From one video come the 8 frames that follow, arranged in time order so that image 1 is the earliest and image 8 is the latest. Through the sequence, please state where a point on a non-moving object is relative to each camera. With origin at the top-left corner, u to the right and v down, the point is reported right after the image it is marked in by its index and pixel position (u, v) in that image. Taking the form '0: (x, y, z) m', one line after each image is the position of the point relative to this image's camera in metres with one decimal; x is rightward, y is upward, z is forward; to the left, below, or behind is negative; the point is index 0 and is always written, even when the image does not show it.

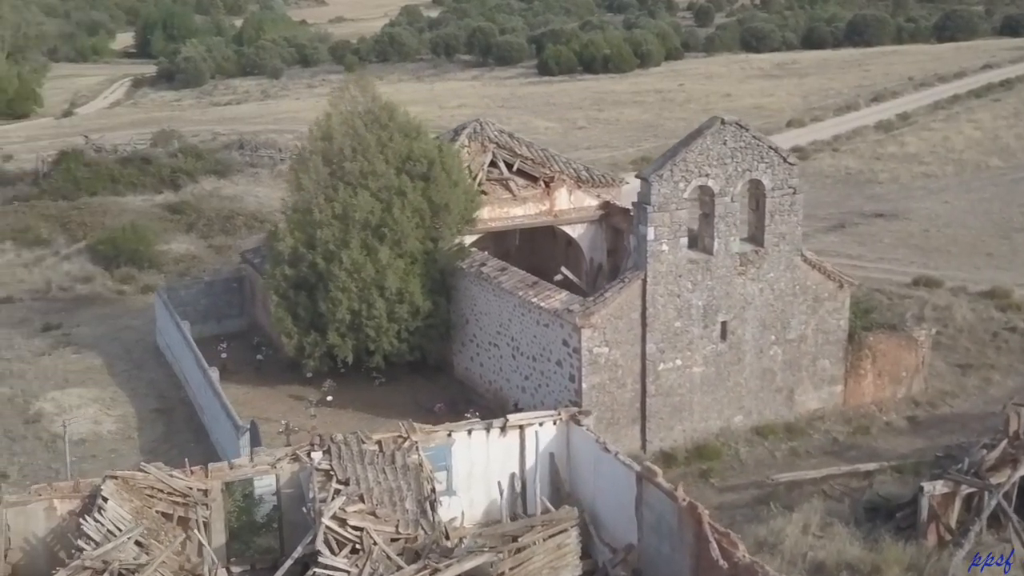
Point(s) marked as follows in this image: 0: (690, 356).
0: (+2.5, -1.0, +18.3) m
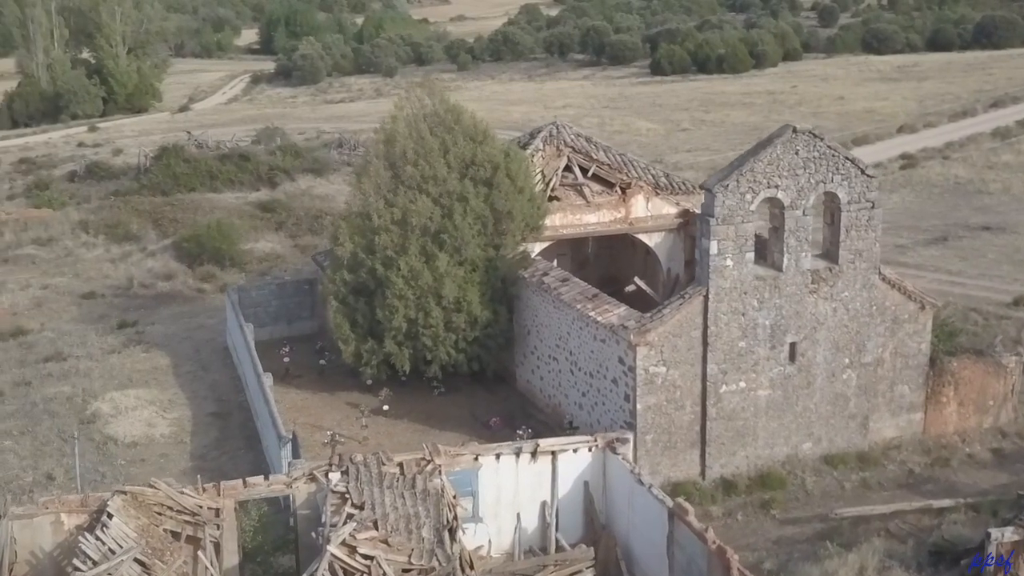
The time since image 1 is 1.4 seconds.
0: (+3.2, -1.2, +17.2) m
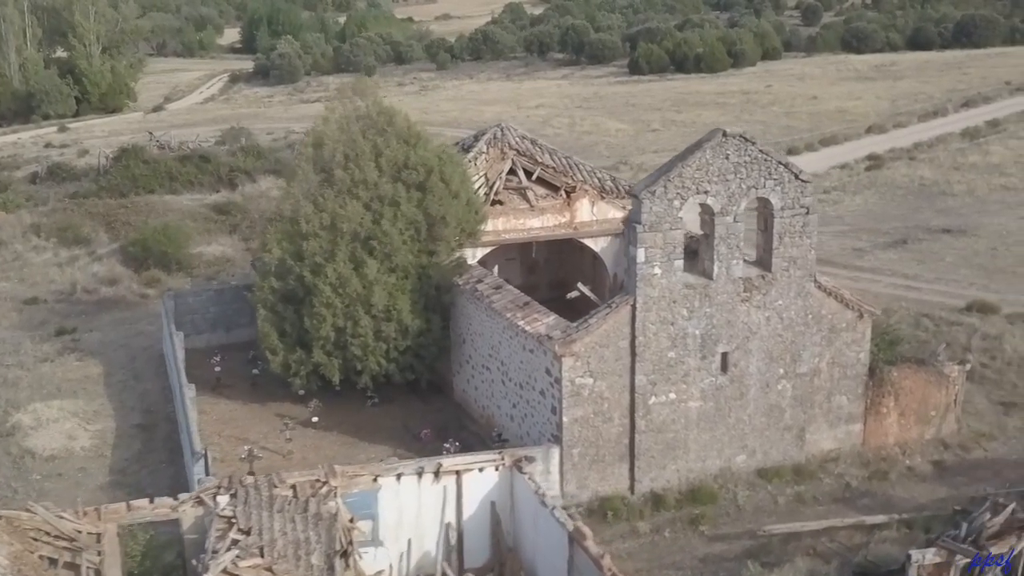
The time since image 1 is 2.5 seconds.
0: (+2.2, -1.3, +16.7) m
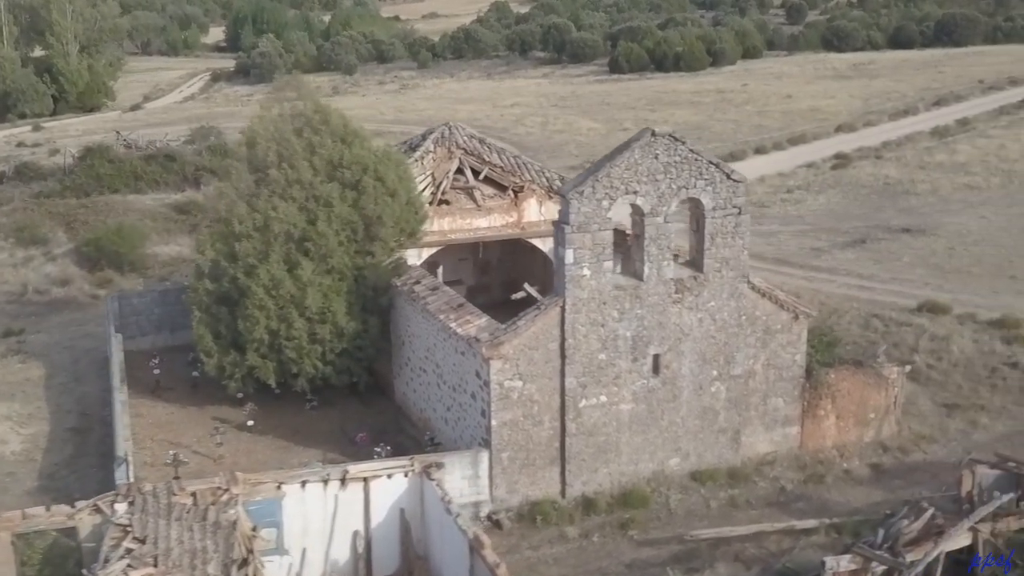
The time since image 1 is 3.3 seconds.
0: (+1.3, -1.3, +16.5) m
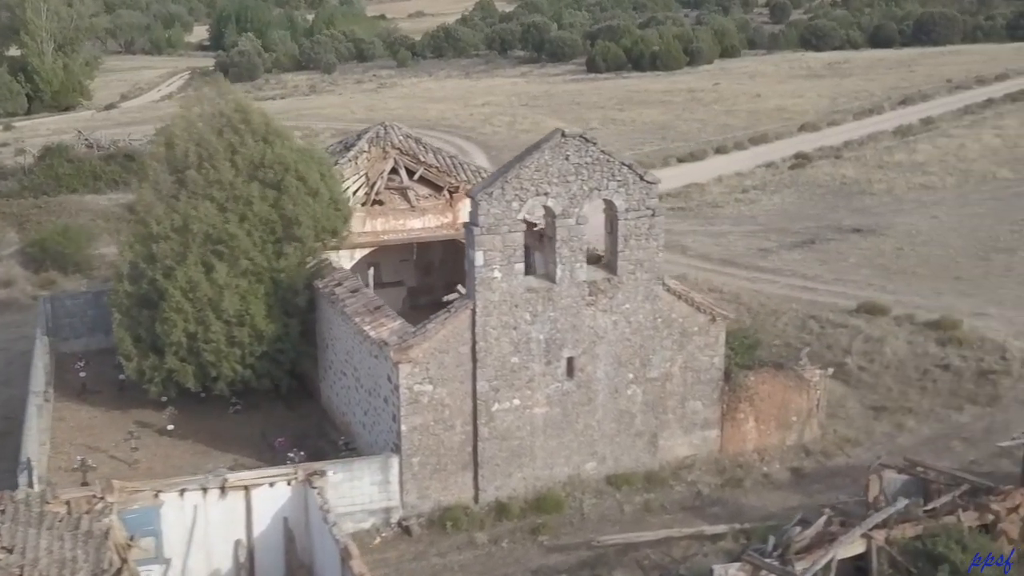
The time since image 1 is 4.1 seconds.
0: (+0.2, -1.4, +16.3) m
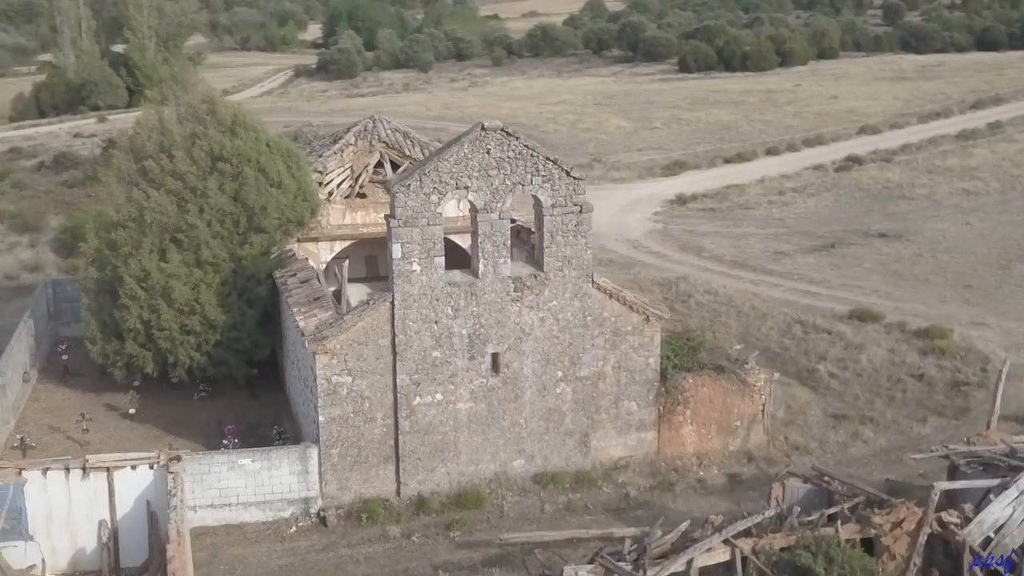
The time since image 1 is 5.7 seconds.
0: (-0.7, -1.3, +16.2) m
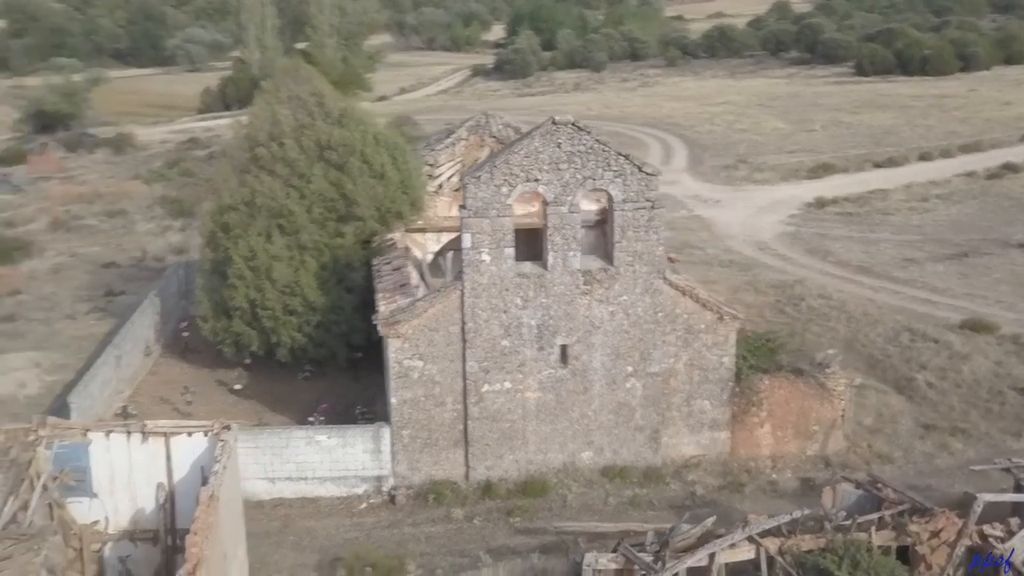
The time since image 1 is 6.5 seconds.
0: (+0.2, -1.2, +16.5) m
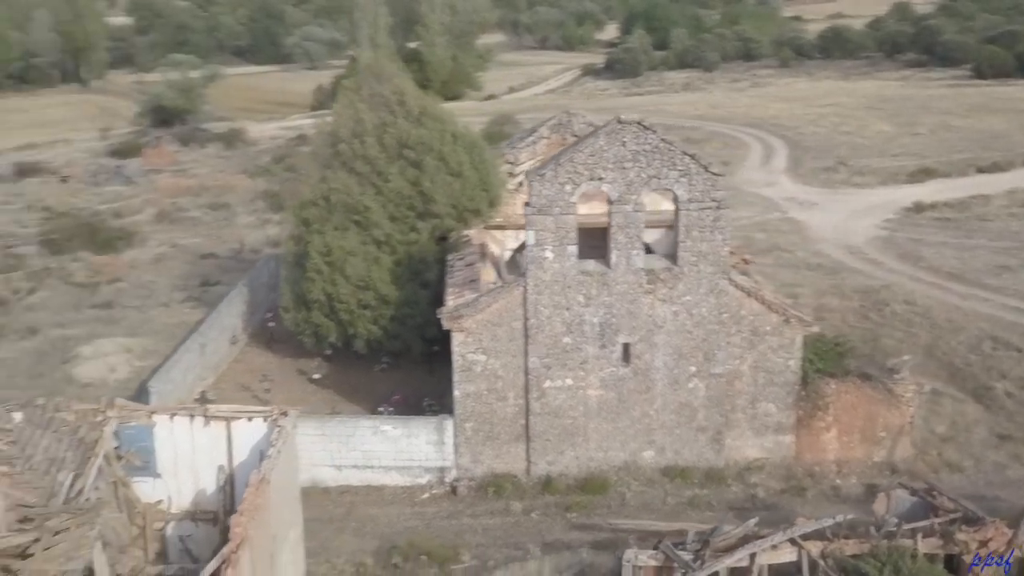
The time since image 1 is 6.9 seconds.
0: (+1.0, -1.2, +16.6) m
